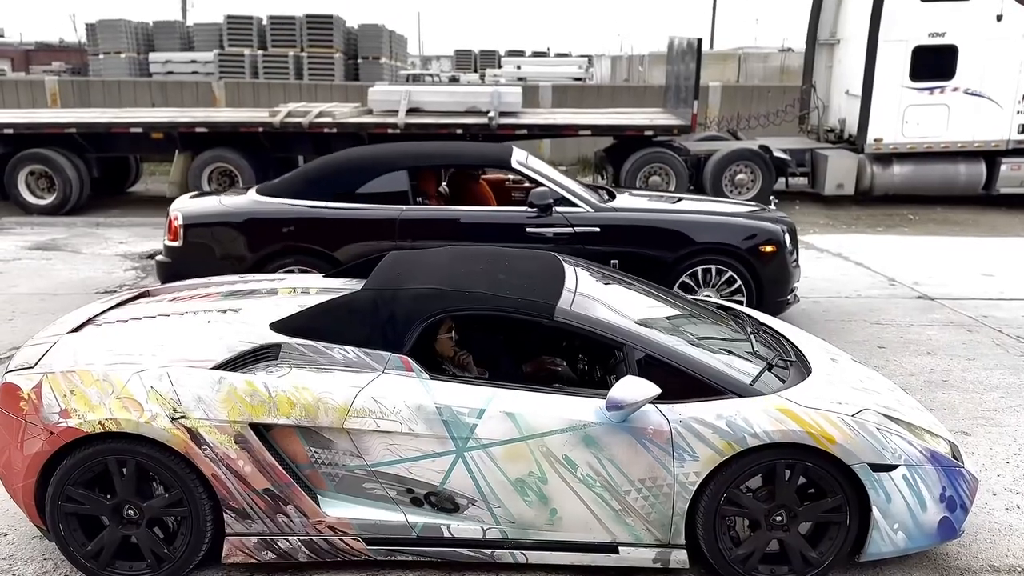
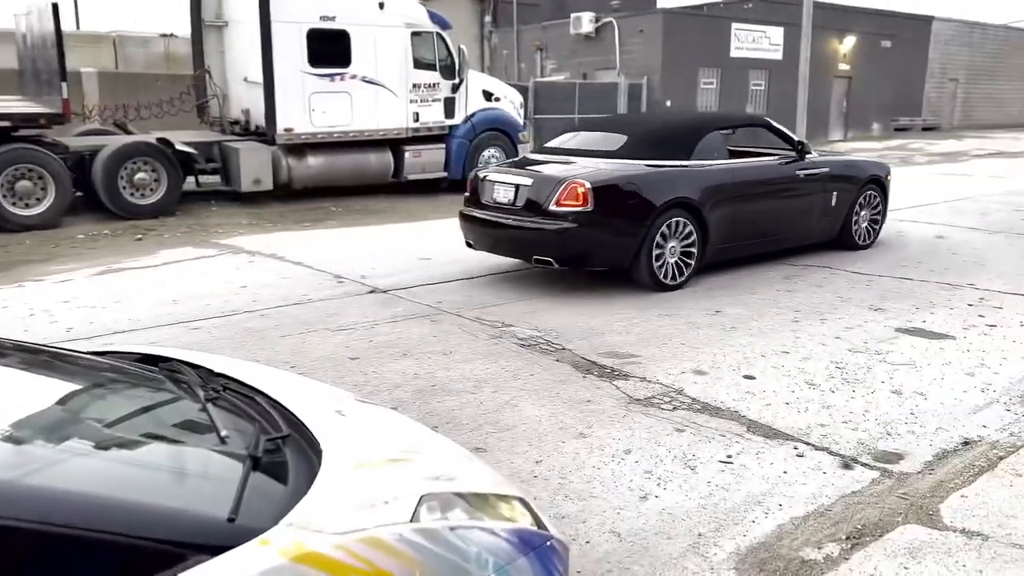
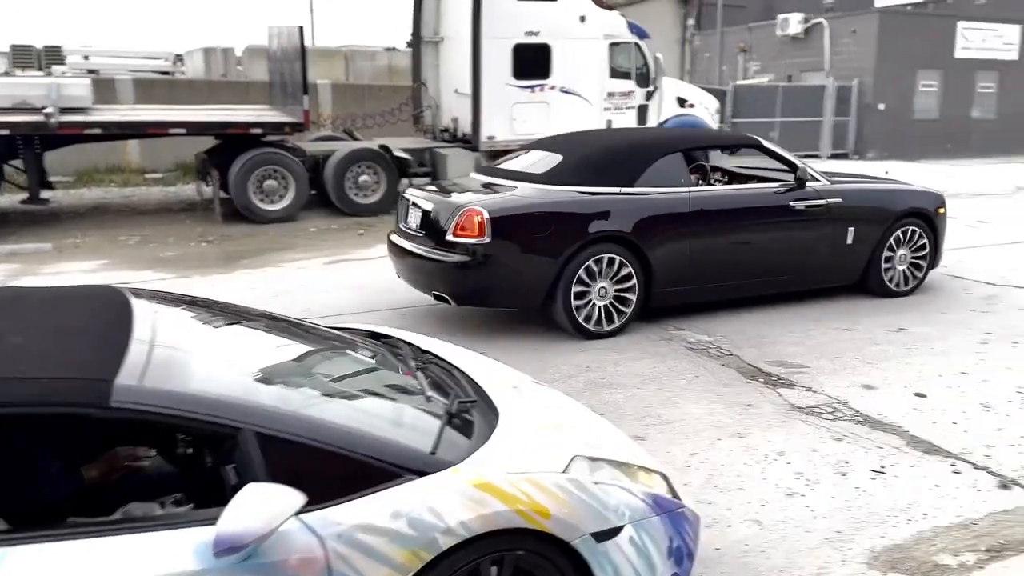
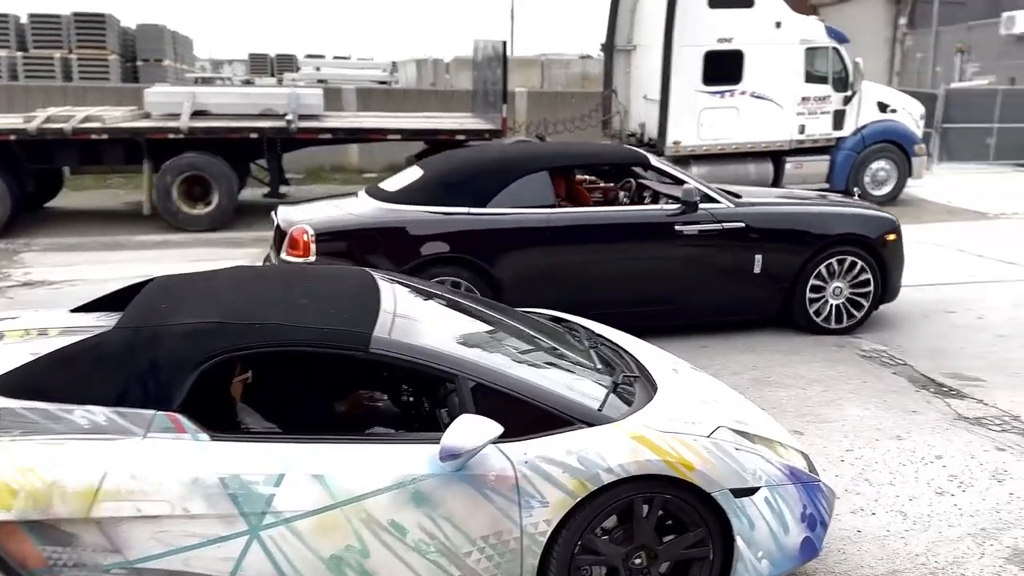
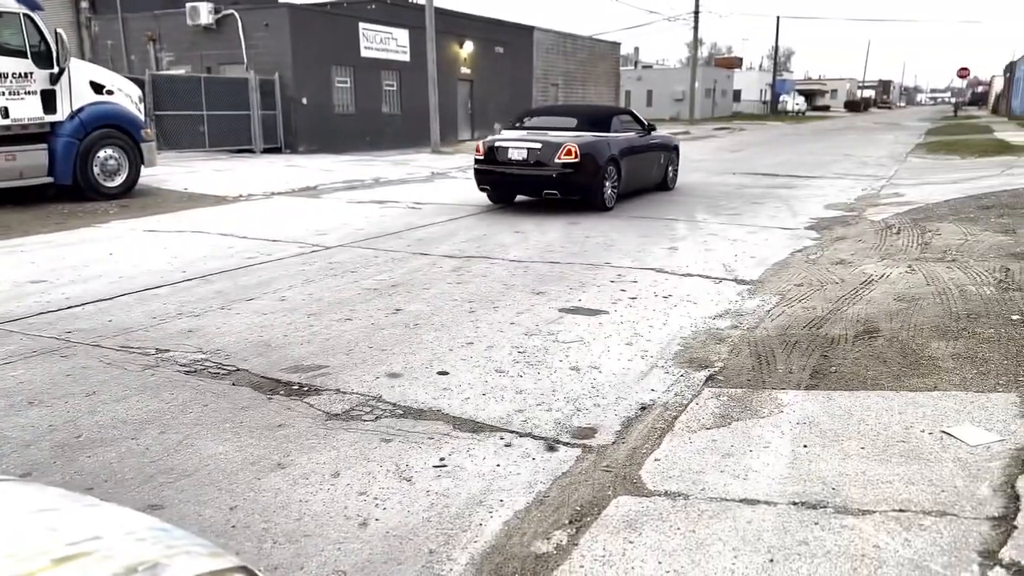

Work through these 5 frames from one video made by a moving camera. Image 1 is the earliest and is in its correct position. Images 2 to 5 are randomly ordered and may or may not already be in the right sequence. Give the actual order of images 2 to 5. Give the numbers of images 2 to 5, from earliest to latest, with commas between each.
4, 3, 2, 5
